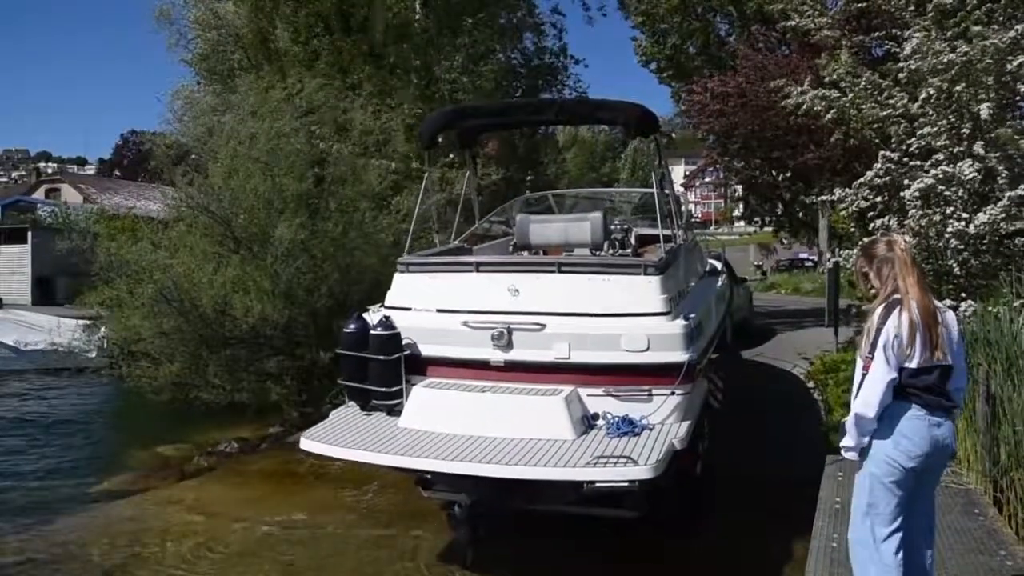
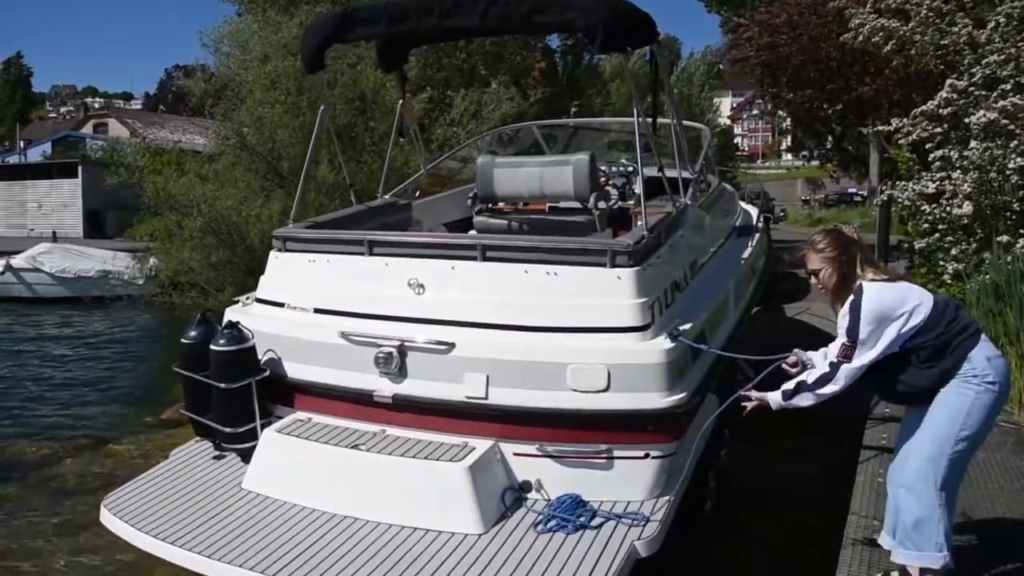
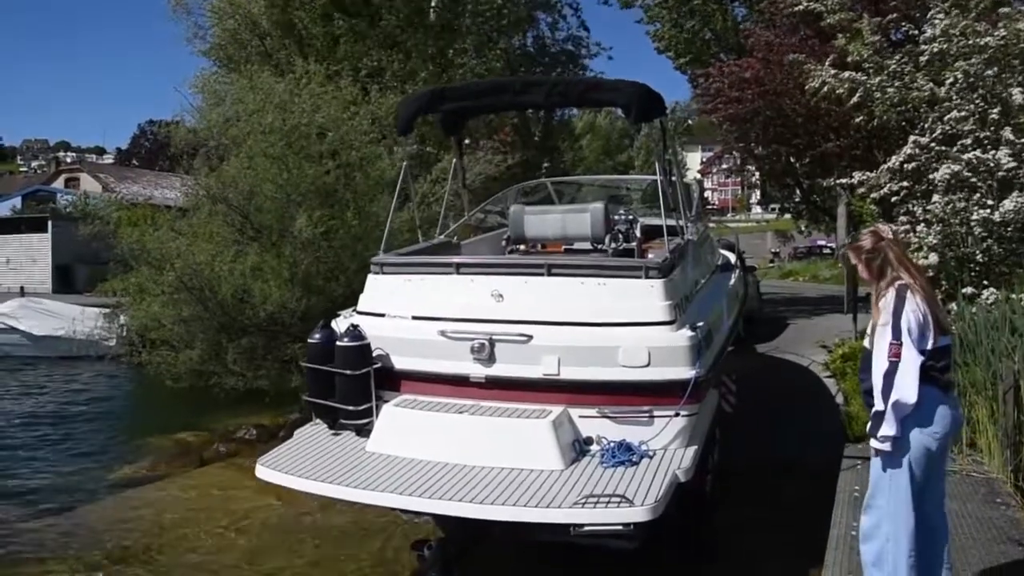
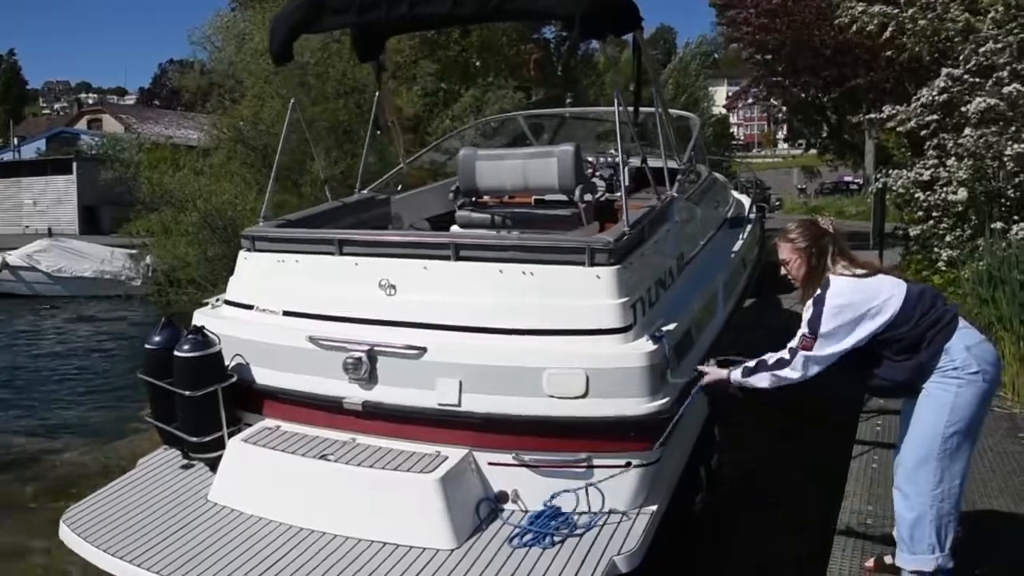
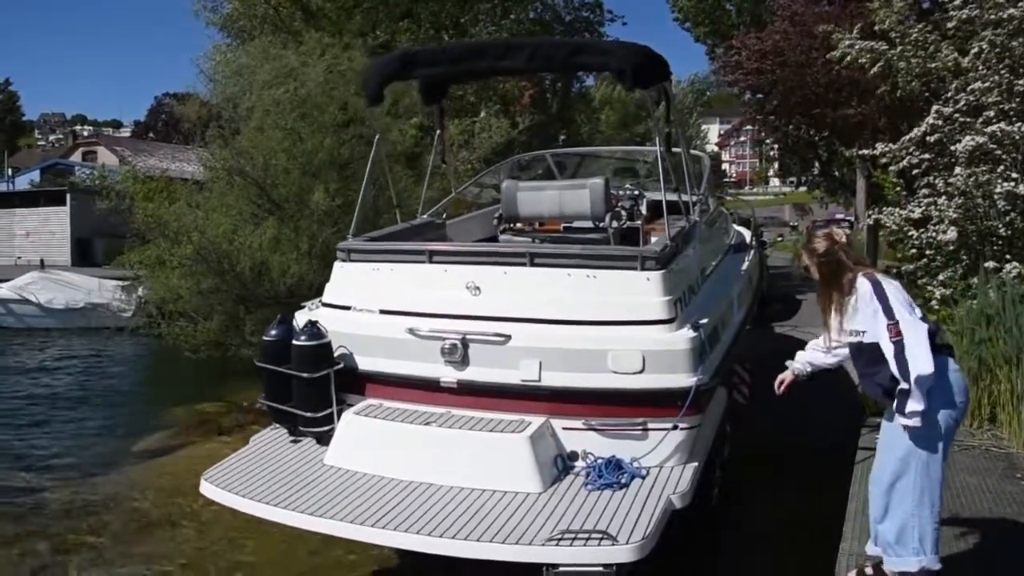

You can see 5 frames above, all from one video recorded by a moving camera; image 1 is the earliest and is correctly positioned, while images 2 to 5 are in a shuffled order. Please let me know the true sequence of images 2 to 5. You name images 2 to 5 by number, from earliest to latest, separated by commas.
3, 5, 2, 4
